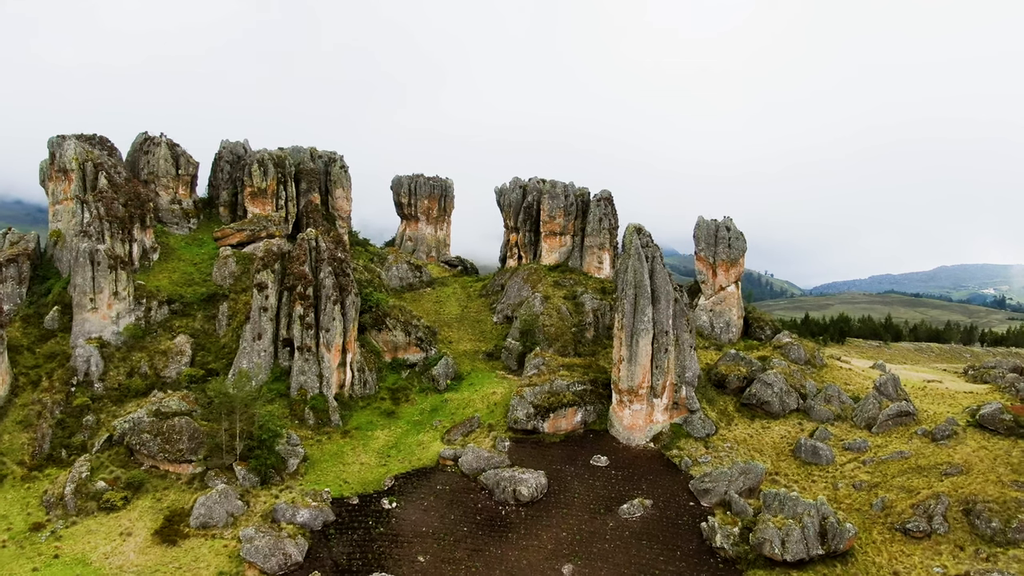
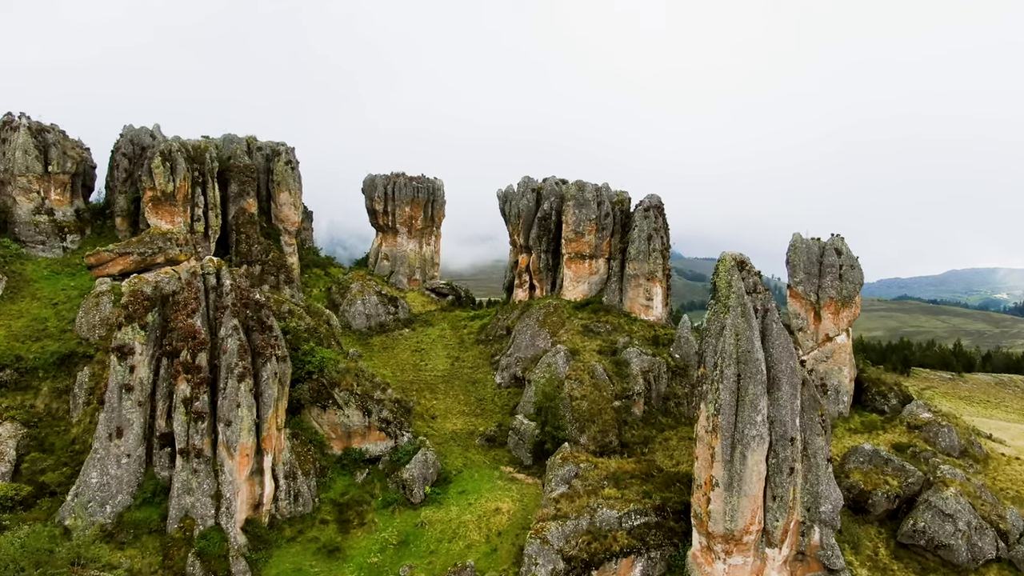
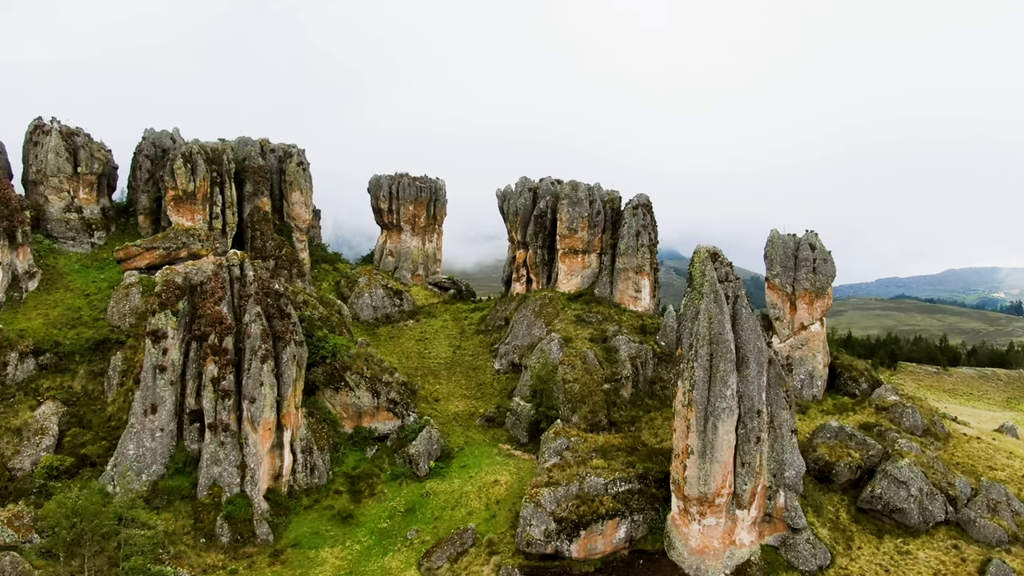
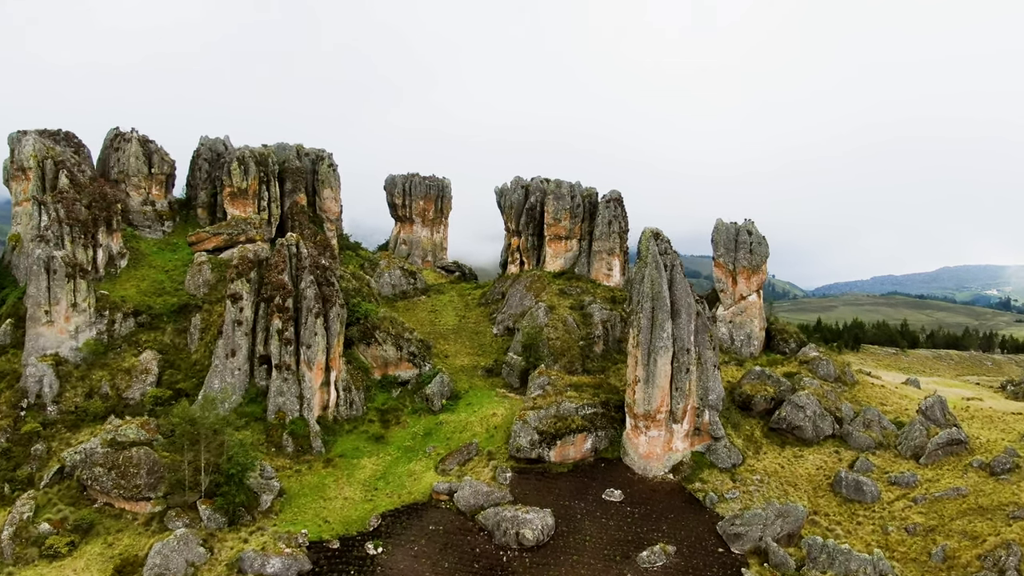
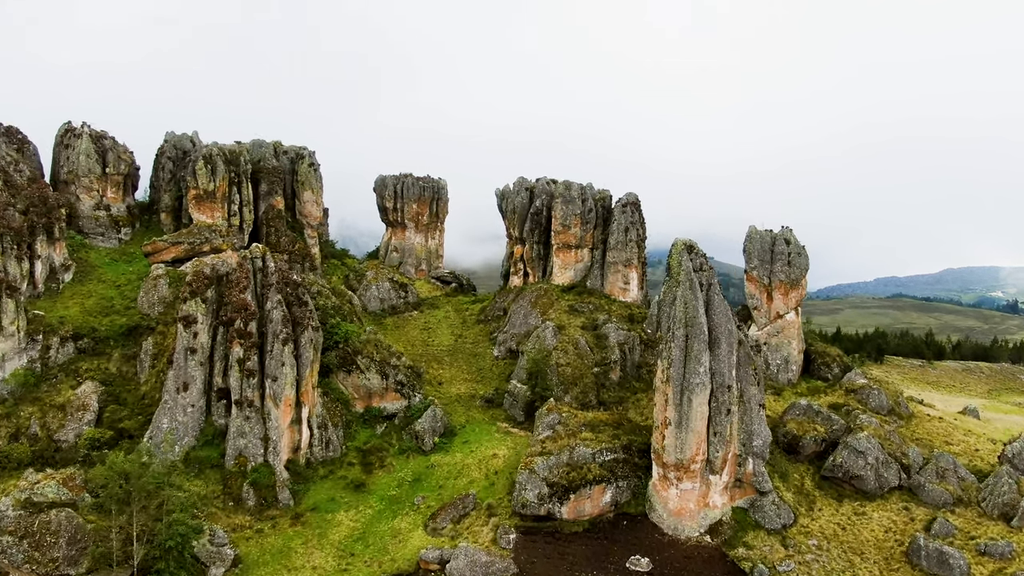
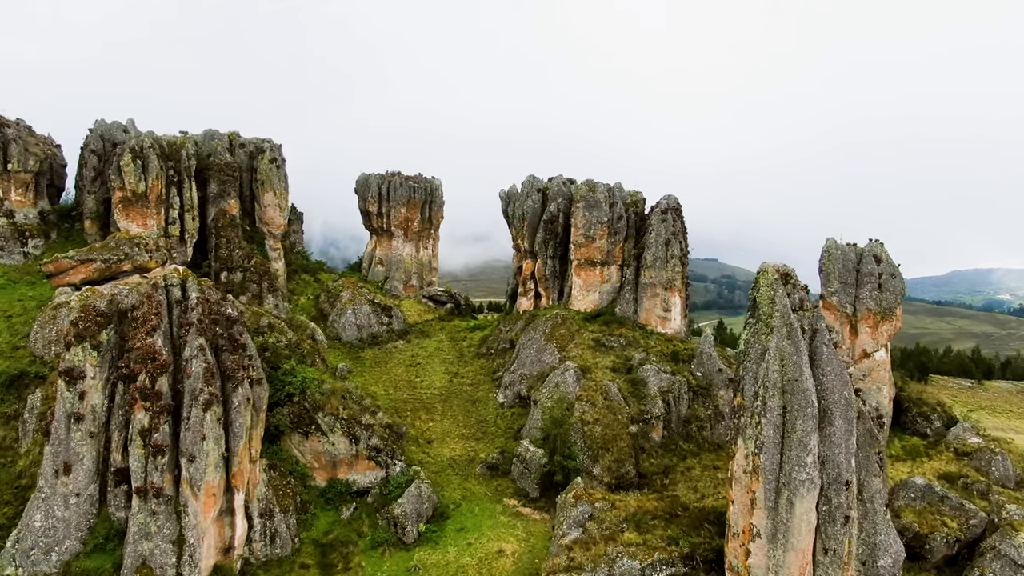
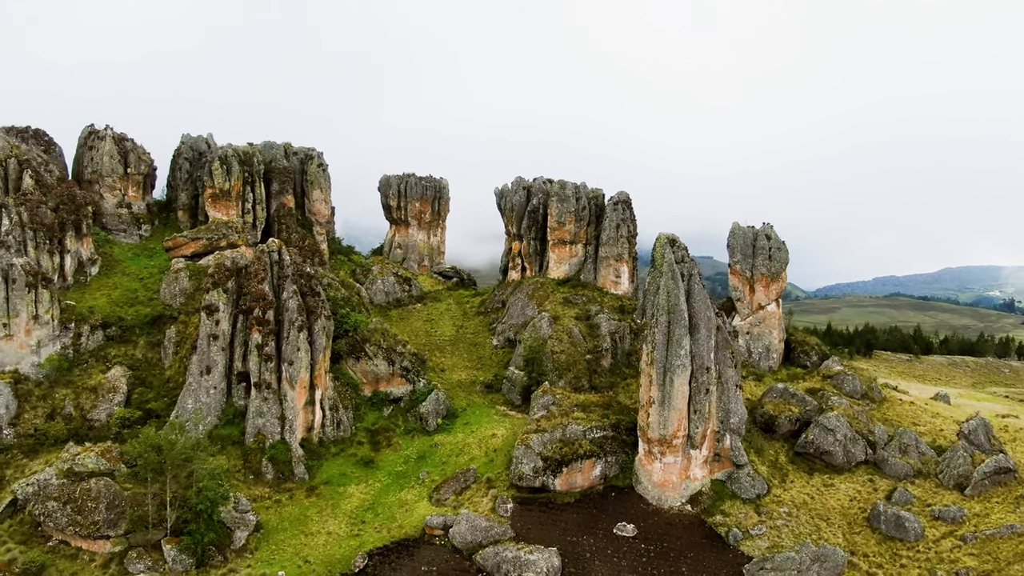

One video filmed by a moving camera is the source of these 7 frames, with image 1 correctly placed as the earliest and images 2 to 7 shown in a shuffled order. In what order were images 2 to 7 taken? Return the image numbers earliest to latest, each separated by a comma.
4, 7, 5, 3, 2, 6
